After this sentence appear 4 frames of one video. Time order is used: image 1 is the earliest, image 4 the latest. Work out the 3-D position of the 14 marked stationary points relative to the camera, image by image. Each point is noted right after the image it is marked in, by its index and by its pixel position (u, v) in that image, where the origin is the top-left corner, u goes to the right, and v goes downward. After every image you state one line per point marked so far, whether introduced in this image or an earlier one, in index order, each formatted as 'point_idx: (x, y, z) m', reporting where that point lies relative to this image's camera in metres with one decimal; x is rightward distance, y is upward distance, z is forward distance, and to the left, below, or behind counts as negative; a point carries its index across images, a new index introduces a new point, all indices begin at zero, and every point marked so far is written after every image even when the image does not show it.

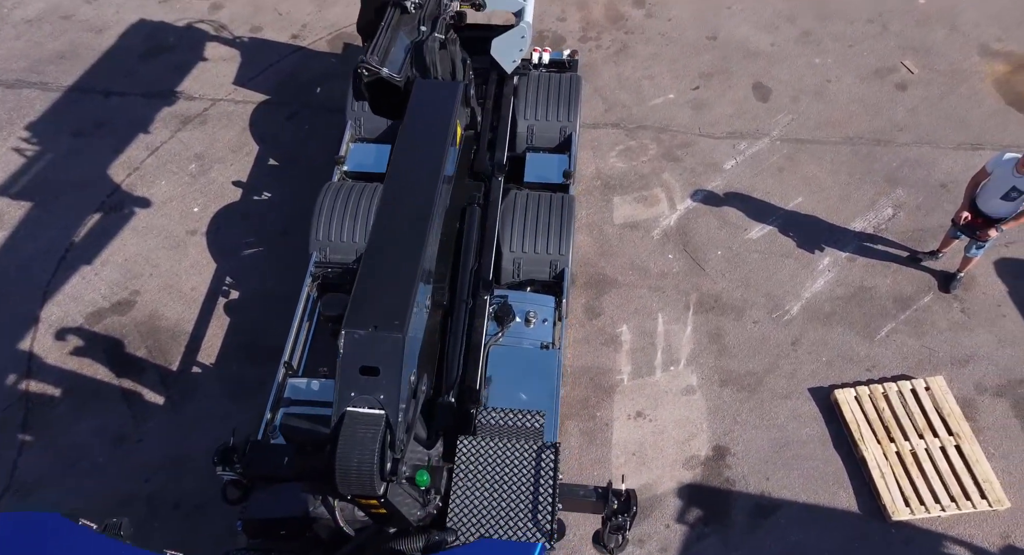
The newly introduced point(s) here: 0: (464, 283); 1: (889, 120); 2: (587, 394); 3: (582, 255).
0: (-0.3, 0.0, +5.4) m
1: (+3.8, +1.6, +7.6) m
2: (+0.6, -0.9, +6.1) m
3: (+0.6, +0.2, +6.8) m
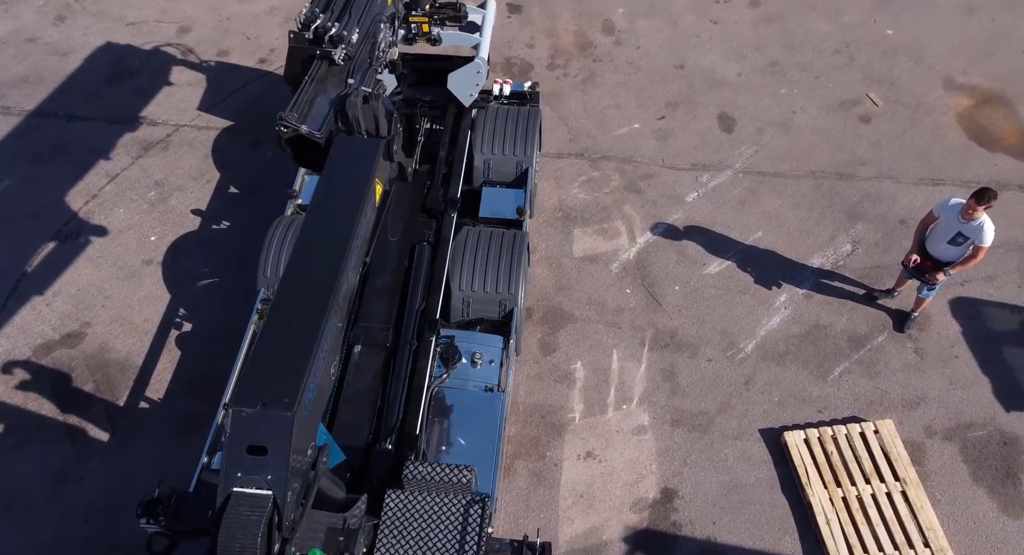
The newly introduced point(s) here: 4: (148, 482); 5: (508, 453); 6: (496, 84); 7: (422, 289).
0: (-0.7, -0.3, +5.4) m
1: (+3.4, +1.2, +7.6) m
2: (+0.2, -1.2, +6.0) m
3: (+0.3, -0.1, +6.7) m
4: (-2.7, -1.5, +5.7) m
5: (0.0, -1.4, +5.9) m
6: (-0.1, +1.8, +7.1) m
7: (-0.7, -0.1, +5.6) m
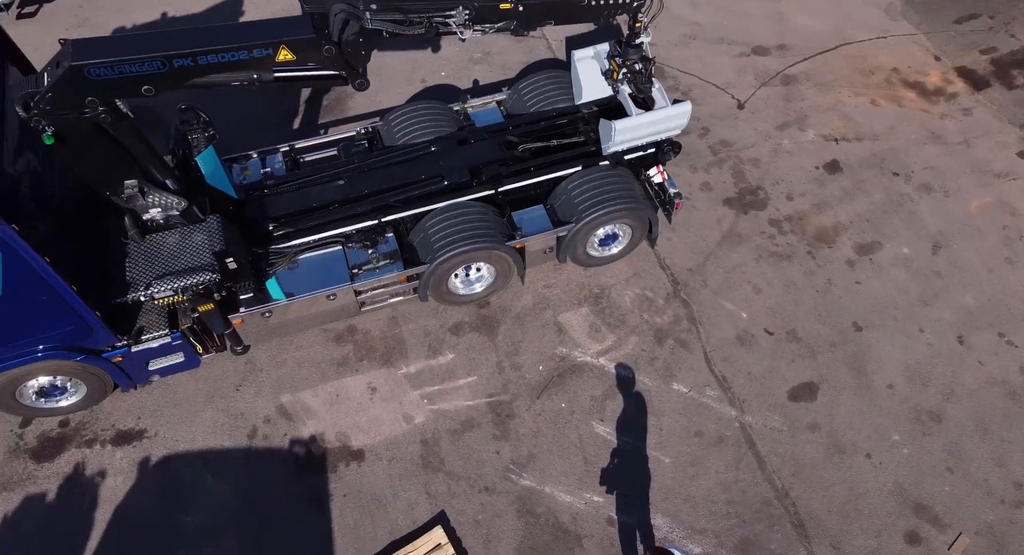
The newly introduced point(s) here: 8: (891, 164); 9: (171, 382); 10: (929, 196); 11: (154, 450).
0: (-1.3, +0.7, +7.1) m
1: (+2.7, -2.1, +6.1) m
2: (-1.3, -0.7, +7.3) m
3: (0.0, -0.3, +7.5) m
4: (-2.8, +1.4, +8.8) m
5: (-1.5, -0.6, +7.4) m
6: (+1.4, +1.1, +7.5) m
7: (-1.0, +0.8, +7.2) m
8: (+4.3, +1.3, +8.6) m
9: (-3.2, -1.0, +7.2) m
10: (+4.5, +0.9, +8.3) m
11: (-3.2, -1.5, +6.8) m
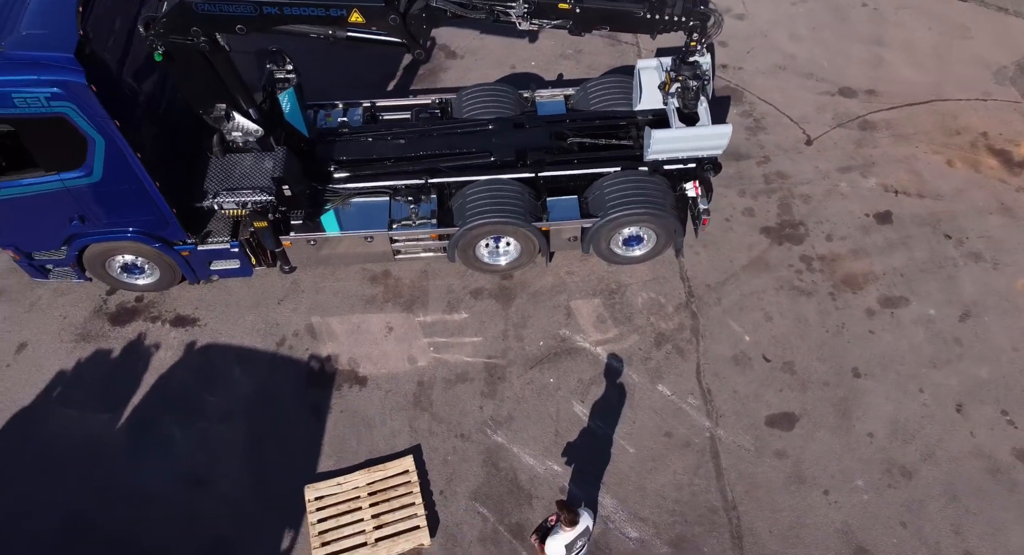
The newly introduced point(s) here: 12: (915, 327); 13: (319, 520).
0: (-0.9, +1.2, +7.9) m
1: (+2.2, -2.3, +6.3) m
2: (-1.1, -0.2, +8.1) m
3: (+0.2, 0.0, +8.1) m
4: (-2.0, +2.1, +9.8) m
5: (-1.3, 0.0, +8.2) m
6: (+1.9, +1.0, +7.8) m
7: (-0.6, +1.2, +7.9) m
8: (+4.8, +0.6, +8.4) m
9: (-3.1, -0.1, +8.3) m
10: (+5.0, +0.1, +8.1) m
11: (-3.3, -0.6, +7.9) m
12: (+4.1, -0.5, +7.6) m
13: (-1.7, -2.1, +6.6) m
